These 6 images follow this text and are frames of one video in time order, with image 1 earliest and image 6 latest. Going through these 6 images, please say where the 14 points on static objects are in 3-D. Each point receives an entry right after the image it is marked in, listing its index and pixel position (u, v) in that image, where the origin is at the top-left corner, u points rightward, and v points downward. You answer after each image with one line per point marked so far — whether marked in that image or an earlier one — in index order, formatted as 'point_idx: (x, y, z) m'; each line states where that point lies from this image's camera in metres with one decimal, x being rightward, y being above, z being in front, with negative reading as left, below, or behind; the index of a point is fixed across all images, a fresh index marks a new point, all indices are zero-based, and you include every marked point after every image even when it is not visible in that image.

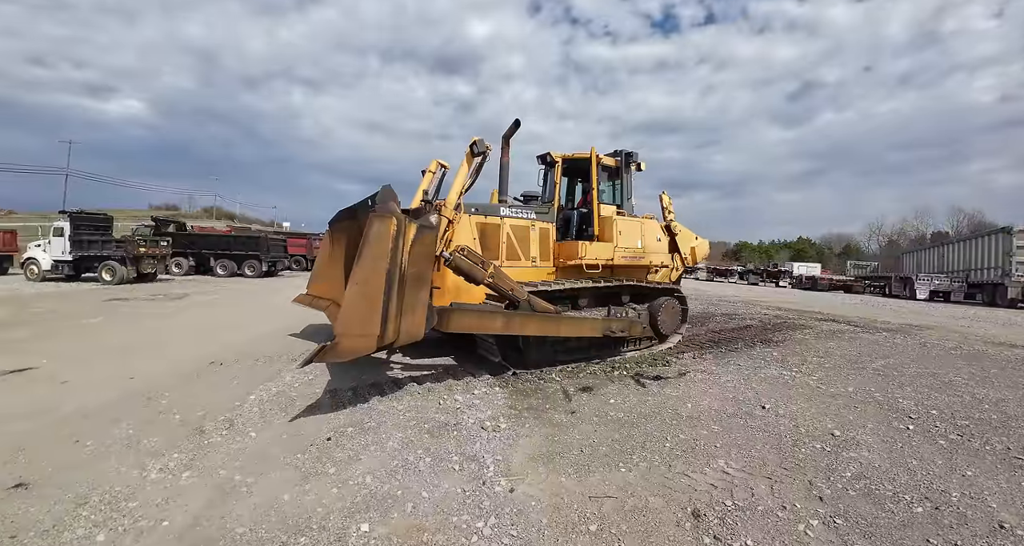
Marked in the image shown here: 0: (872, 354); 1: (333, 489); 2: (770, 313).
0: (+5.4, -1.3, +5.6) m
1: (-1.0, -1.3, +2.4) m
2: (+7.3, -1.1, +10.5) m
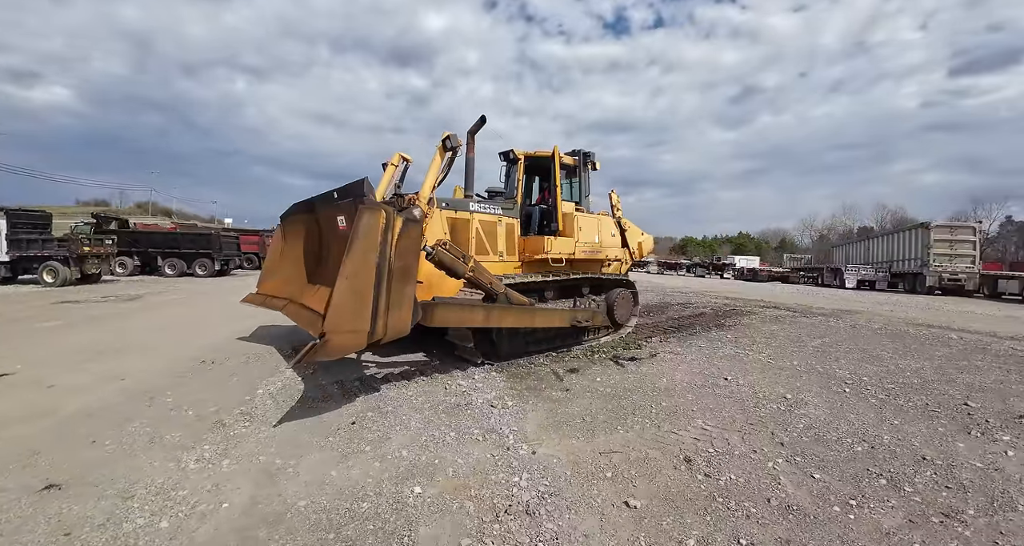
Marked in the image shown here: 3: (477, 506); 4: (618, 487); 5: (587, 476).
0: (+5.2, -1.1, +6.6) m
1: (-0.9, -1.3, +2.6) m
2: (+6.5, -0.9, +11.6) m
3: (-0.2, -1.3, +2.2) m
4: (+0.6, -1.3, +2.5) m
5: (+0.5, -1.3, +2.4) m
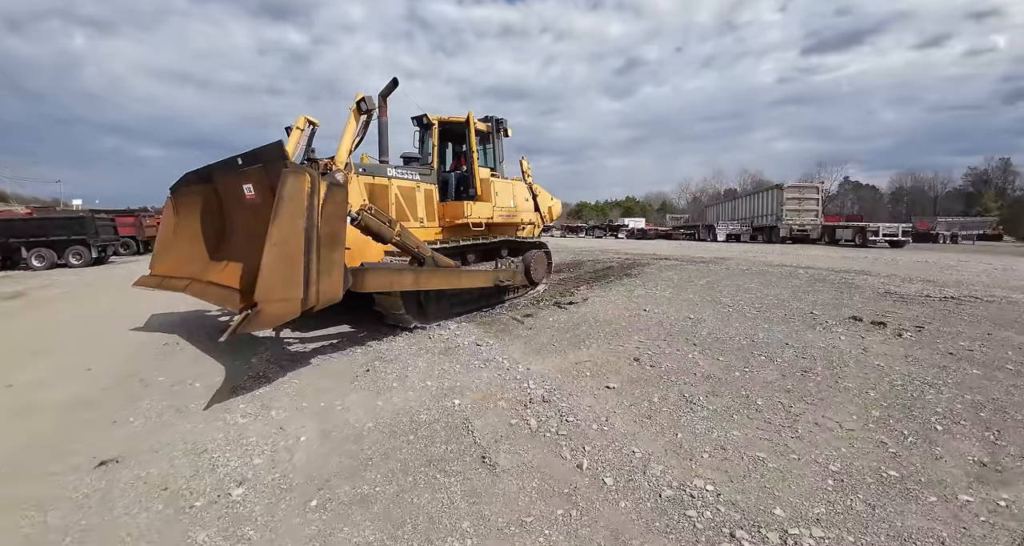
0: (+4.1, -0.1, +8.4) m
1: (-0.8, -1.0, +3.1) m
2: (+4.1, +0.6, +13.6) m
3: (0.0, -1.0, +2.9) m
4: (+0.7, -0.9, +3.3) m
5: (+0.5, -0.9, +3.3) m
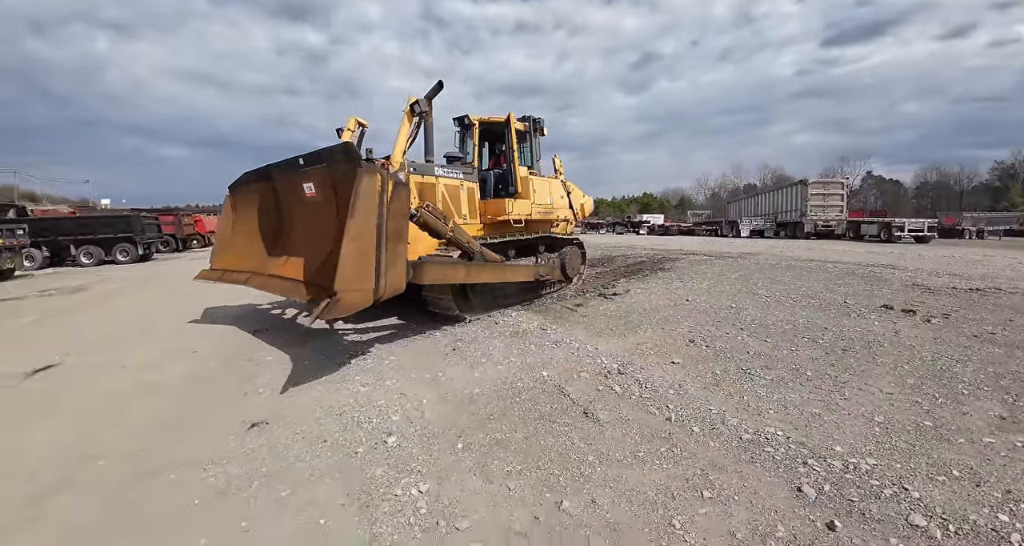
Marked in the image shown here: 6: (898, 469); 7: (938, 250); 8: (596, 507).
0: (+4.9, +0.1, +8.7) m
1: (-0.1, -0.9, +3.7) m
2: (+5.1, +0.7, +13.9) m
3: (+0.7, -0.9, +3.4) m
4: (+1.4, -0.8, +3.8) m
5: (+1.3, -0.8, +3.8) m
6: (+2.1, -1.0, +2.1) m
7: (+12.5, +0.7, +11.4) m
8: (+0.4, -1.1, +1.8) m
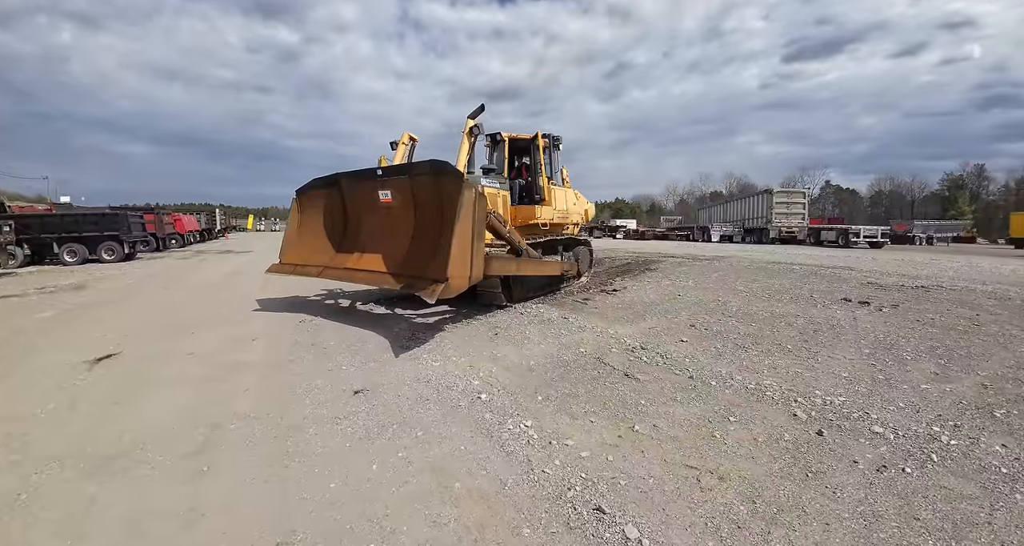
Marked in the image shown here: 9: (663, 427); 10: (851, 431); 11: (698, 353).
0: (+5.0, +0.1, +9.8) m
1: (+0.3, -0.8, +4.4) m
2: (+4.9, +0.7, +15.0) m
3: (+1.1, -0.8, +4.1) m
4: (+1.8, -0.7, +4.6) m
5: (+1.7, -0.7, +4.6) m
6: (+2.6, -1.0, +2.9) m
7: (+12.4, +0.6, +13.0) m
8: (+1.0, -1.0, +2.6) m
9: (+1.0, -1.0, +2.6) m
10: (+2.2, -1.0, +2.6) m
11: (+1.9, -0.8, +3.9) m
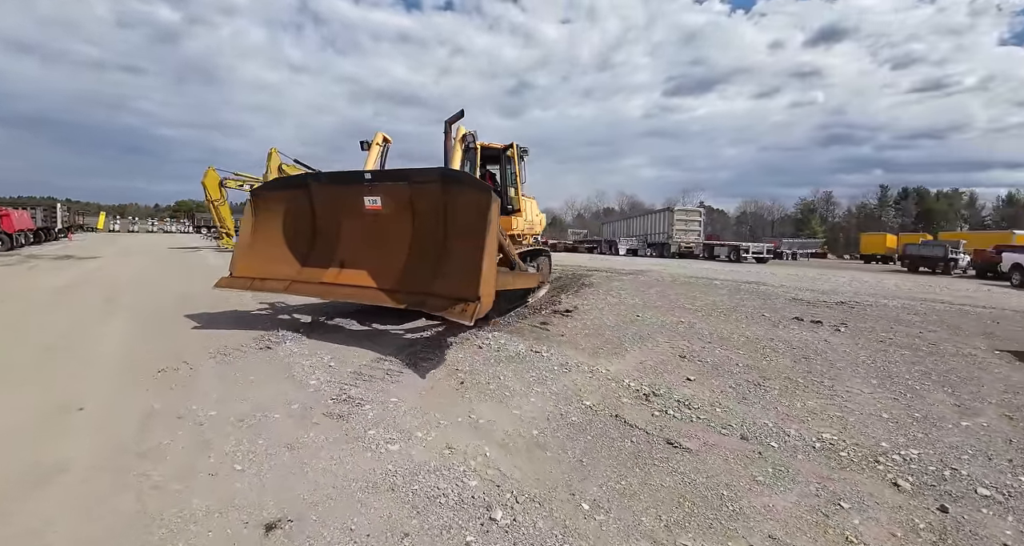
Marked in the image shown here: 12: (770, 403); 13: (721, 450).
0: (+3.4, -0.3, +9.8) m
1: (+0.2, -1.1, +3.3) m
2: (+1.9, +0.1, +14.8) m
3: (+1.0, -1.1, +3.3) m
4: (+1.5, -1.0, +4.0) m
5: (+1.4, -1.0, +3.9) m
6: (+2.7, -1.2, +2.5) m
7: (+9.7, +0.2, +14.7) m
8: (+1.2, -1.2, +1.8) m
9: (+1.3, -1.2, +1.8) m
10: (+2.5, -1.2, +2.1) m
11: (+1.8, -1.1, +3.3) m
12: (+2.2, -1.1, +3.3) m
13: (+1.4, -1.2, +2.5) m
